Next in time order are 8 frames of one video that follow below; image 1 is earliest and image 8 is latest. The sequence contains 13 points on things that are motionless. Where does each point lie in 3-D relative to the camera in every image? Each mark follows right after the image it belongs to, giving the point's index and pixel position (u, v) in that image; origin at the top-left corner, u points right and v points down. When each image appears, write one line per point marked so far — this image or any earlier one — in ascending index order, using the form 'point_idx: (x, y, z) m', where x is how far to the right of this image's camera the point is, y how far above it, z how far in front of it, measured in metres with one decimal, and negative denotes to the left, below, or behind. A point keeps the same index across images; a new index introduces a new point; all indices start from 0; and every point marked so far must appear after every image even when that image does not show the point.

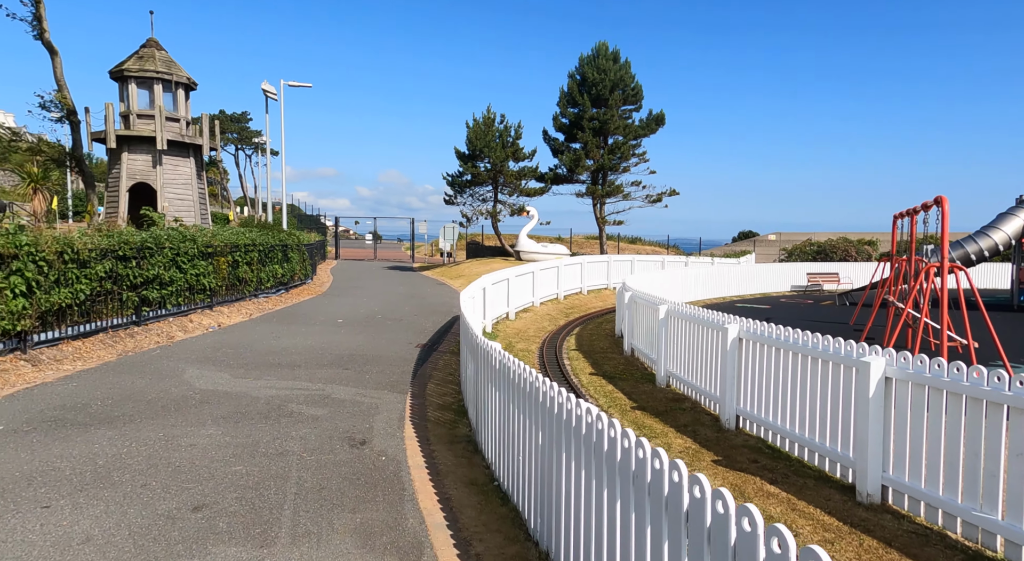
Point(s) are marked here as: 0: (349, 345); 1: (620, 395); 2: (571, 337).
0: (-2.9, -1.1, +11.5) m
1: (+1.5, -1.6, +8.8) m
2: (+1.4, -1.3, +14.8) m
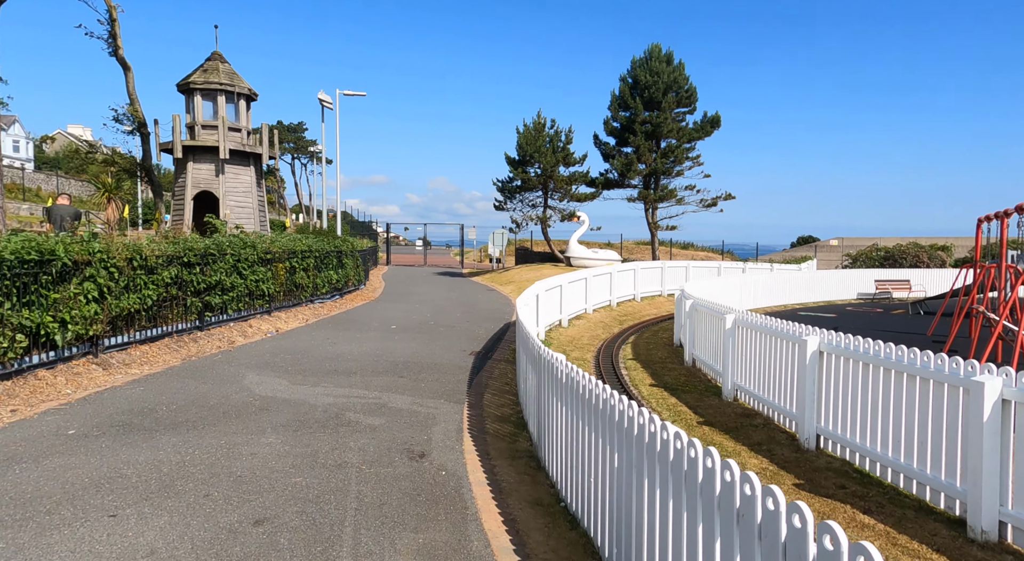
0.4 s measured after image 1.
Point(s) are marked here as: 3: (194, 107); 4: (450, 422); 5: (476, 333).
0: (-1.9, -1.3, +11.4) m
1: (+2.3, -1.7, +8.4) m
2: (+2.6, -1.5, +14.4) m
3: (-9.4, +5.1, +19.2) m
4: (-0.7, -1.5, +7.0) m
5: (-0.8, -1.1, +14.2) m
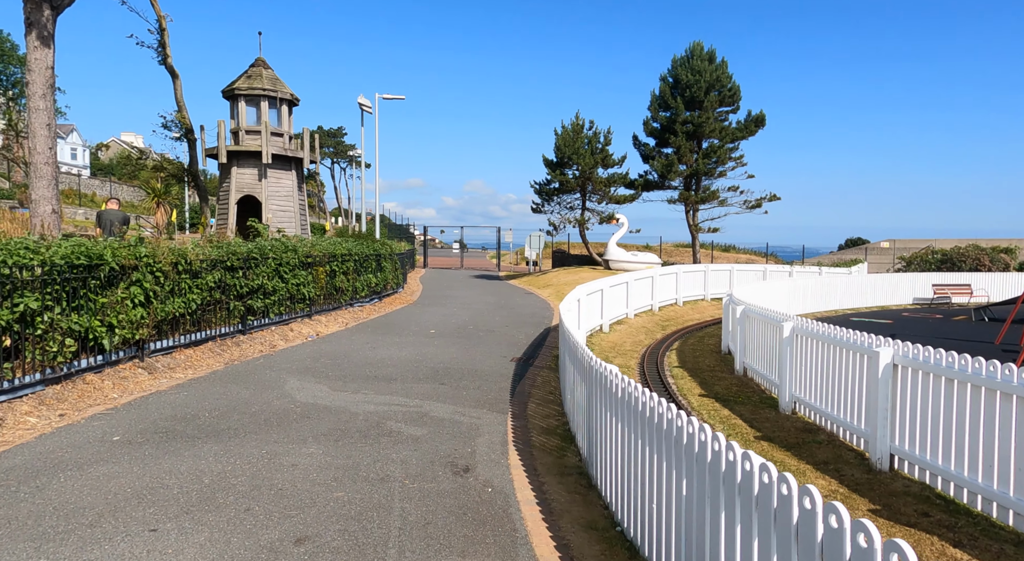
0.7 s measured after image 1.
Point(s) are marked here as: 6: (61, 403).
0: (-1.2, -1.3, +11.2) m
1: (+2.8, -1.8, +8.0) m
2: (+3.5, -1.6, +14.0) m
3: (-8.2, +5.0, +19.5) m
4: (-0.2, -1.6, +6.8) m
5: (+0.1, -1.2, +13.9) m
6: (-5.1, -1.4, +7.3) m
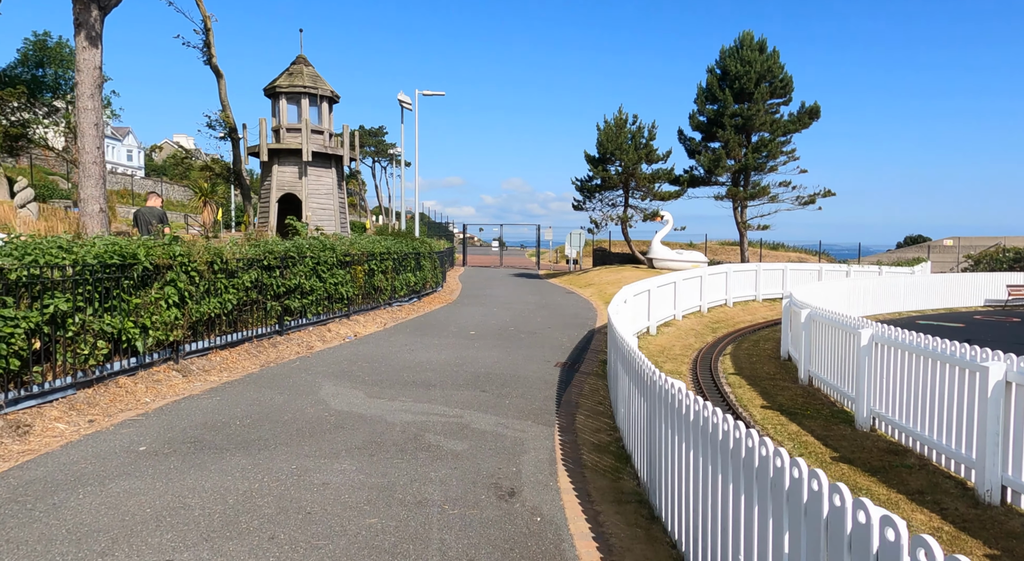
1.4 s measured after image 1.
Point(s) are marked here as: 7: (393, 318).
0: (-0.4, -1.3, +10.7) m
1: (+3.3, -1.8, +7.3) m
2: (+4.4, -1.6, +13.2) m
3: (-7.0, +5.1, +19.4) m
4: (+0.3, -1.6, +6.2) m
5: (+1.0, -1.2, +13.4) m
6: (-4.6, -1.4, +7.0) m
7: (-2.8, -0.9, +15.3) m
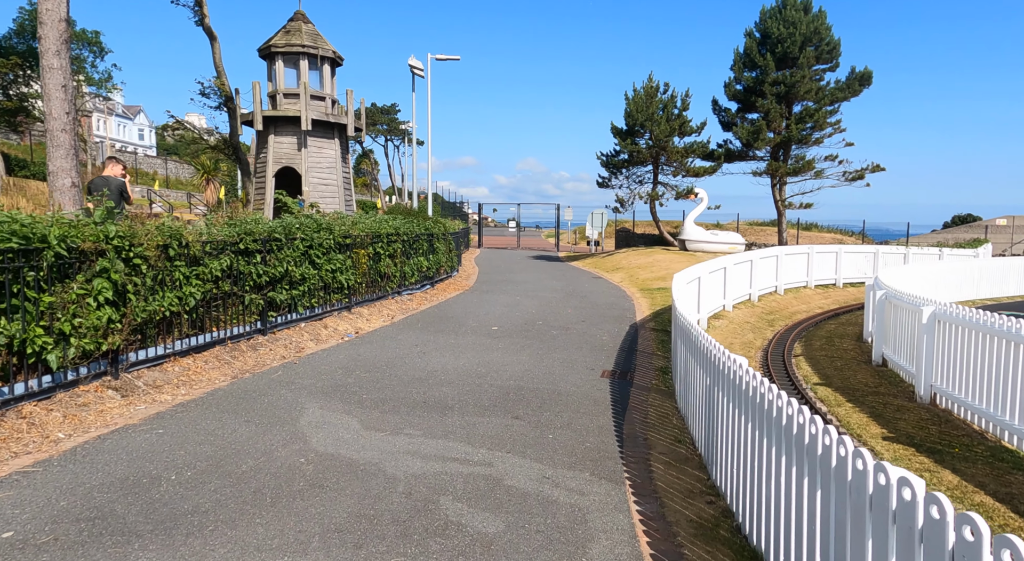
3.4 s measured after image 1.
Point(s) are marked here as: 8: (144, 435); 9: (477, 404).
0: (+0.1, -1.2, +8.6) m
1: (+3.7, -1.7, +5.1) m
2: (+4.9, -1.4, +11.0) m
3: (-6.3, +5.5, +17.2) m
4: (+0.6, -1.6, +4.1) m
5: (+1.5, -1.0, +11.2) m
6: (-4.2, -1.3, +5.0) m
7: (-2.2, -0.6, +13.2) m
8: (-3.2, -1.4, +5.6) m
9: (-0.4, -1.3, +6.9) m
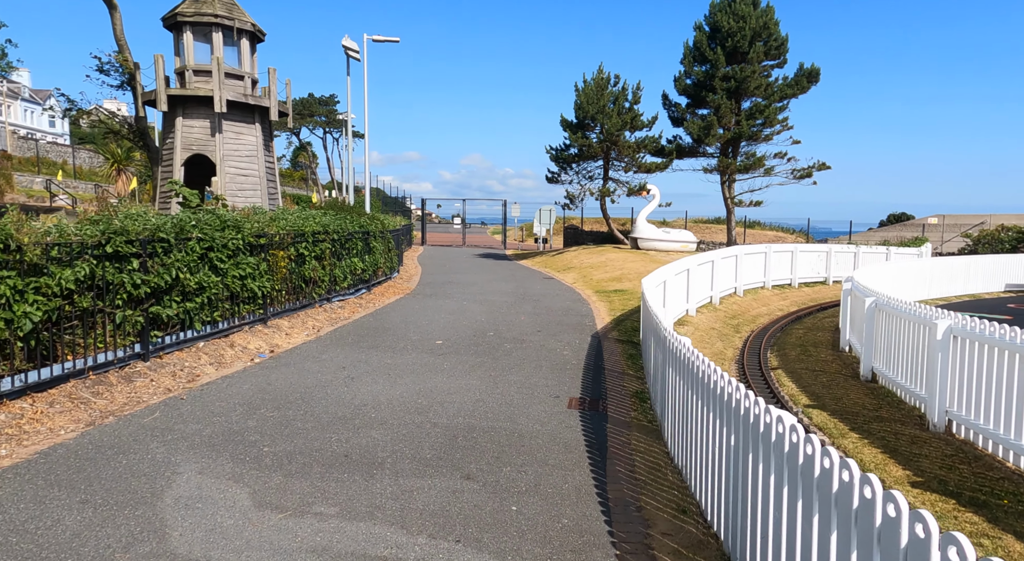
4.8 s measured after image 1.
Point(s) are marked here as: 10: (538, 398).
0: (-0.5, -1.3, +7.0) m
1: (+3.5, -1.9, +3.9) m
2: (+4.1, -1.5, +9.8) m
3: (-7.6, +5.4, +15.0) m
4: (+0.5, -1.7, +2.6) m
5: (+0.7, -1.1, +9.7) m
6: (-4.4, -1.5, +3.1) m
7: (-3.2, -0.7, +11.5) m
8: (-3.5, -1.5, +3.8) m
9: (-0.8, -1.4, +5.3) m
10: (+0.3, -1.3, +7.3) m
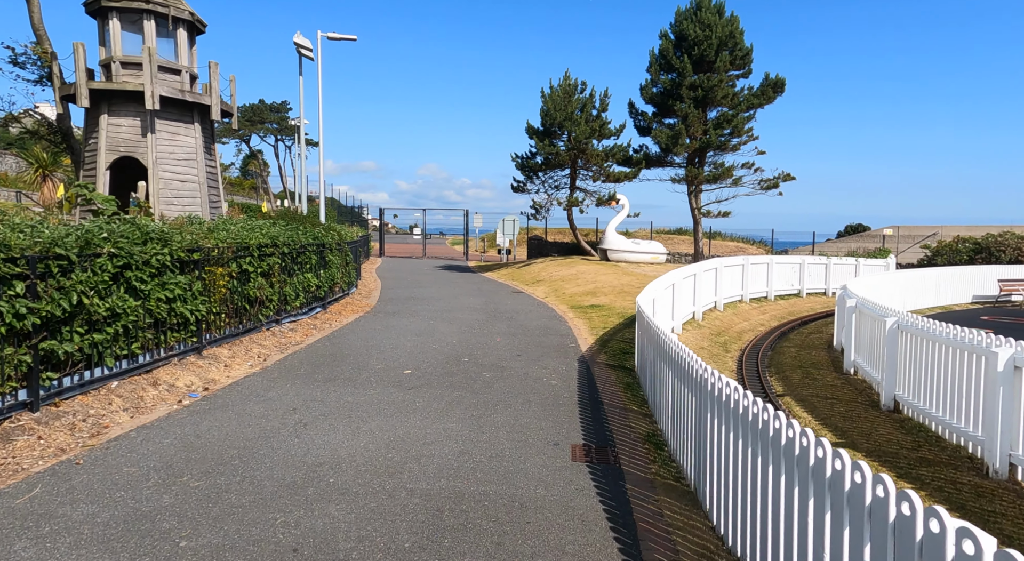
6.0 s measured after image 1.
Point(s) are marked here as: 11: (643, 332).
0: (-0.6, -1.5, +5.7) m
1: (+3.6, -2.0, +2.8) m
2: (+3.9, -1.7, +8.8) m
3: (-8.2, +5.0, +13.3) m
4: (+0.7, -1.9, +1.3) m
5: (+0.5, -1.4, +8.5) m
6: (-4.2, -1.6, +1.5) m
7: (-3.5, -1.0, +9.9) m
8: (-3.3, -1.7, +2.2) m
9: (-0.7, -1.6, +4.0) m
10: (+0.2, -1.5, +6.0) m
11: (+1.9, -0.7, +9.2) m
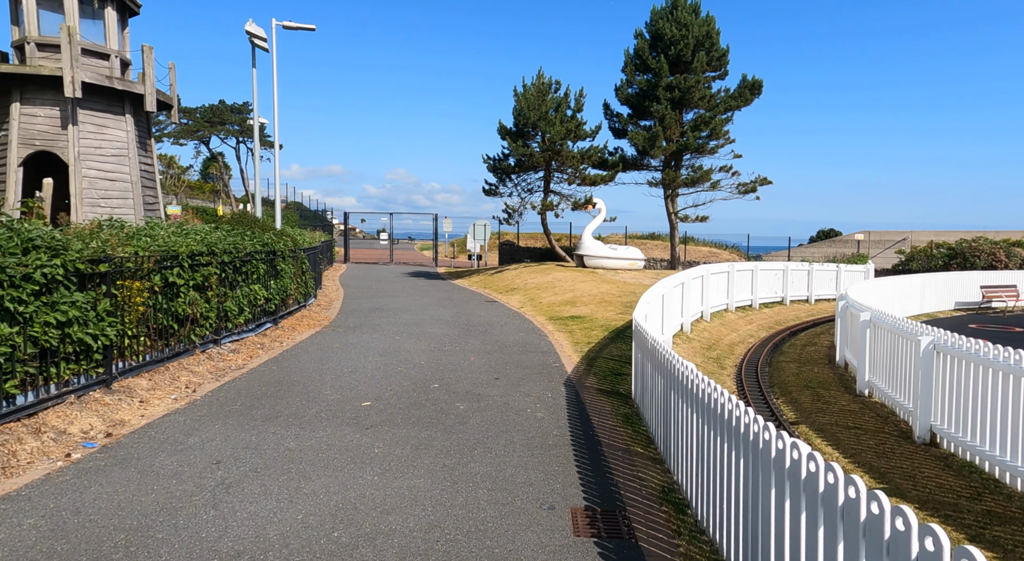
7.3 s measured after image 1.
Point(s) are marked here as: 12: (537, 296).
0: (-0.7, -1.7, +4.3) m
1: (+3.6, -2.1, +1.6) m
2: (+3.6, -1.9, +7.6) m
3: (-8.7, +4.8, +11.6) m
4: (+0.8, -2.0, 0.0) m
5: (+0.2, -1.5, +7.2) m
6: (-4.1, -1.8, -0.1) m
7: (-3.8, -1.2, +8.4) m
8: (-3.3, -1.9, +0.7) m
9: (-0.8, -1.8, +2.6) m
10: (+0.1, -1.7, +4.6) m
11: (+1.6, -0.9, +8.0) m
12: (+0.7, -0.5, +19.2) m
